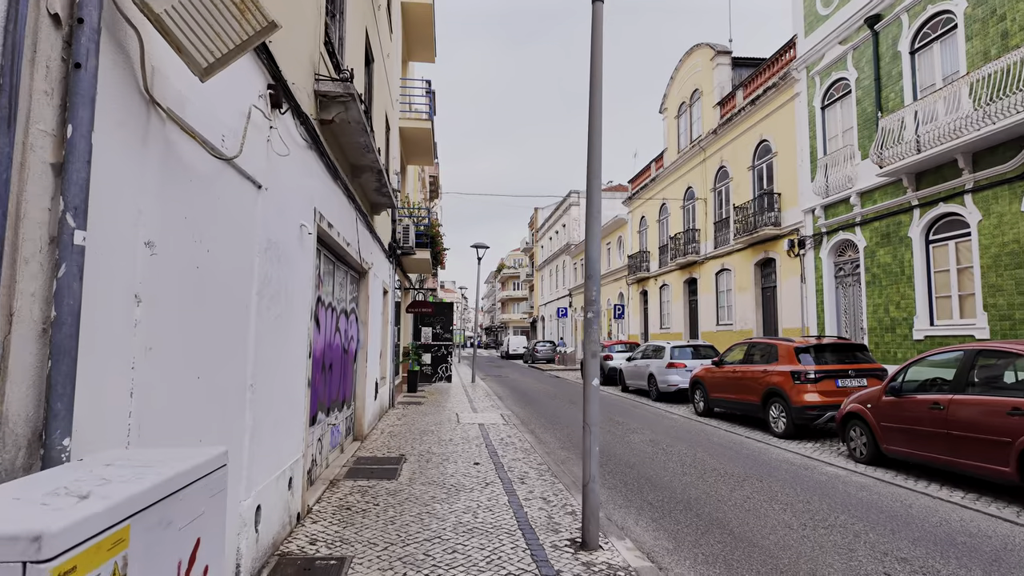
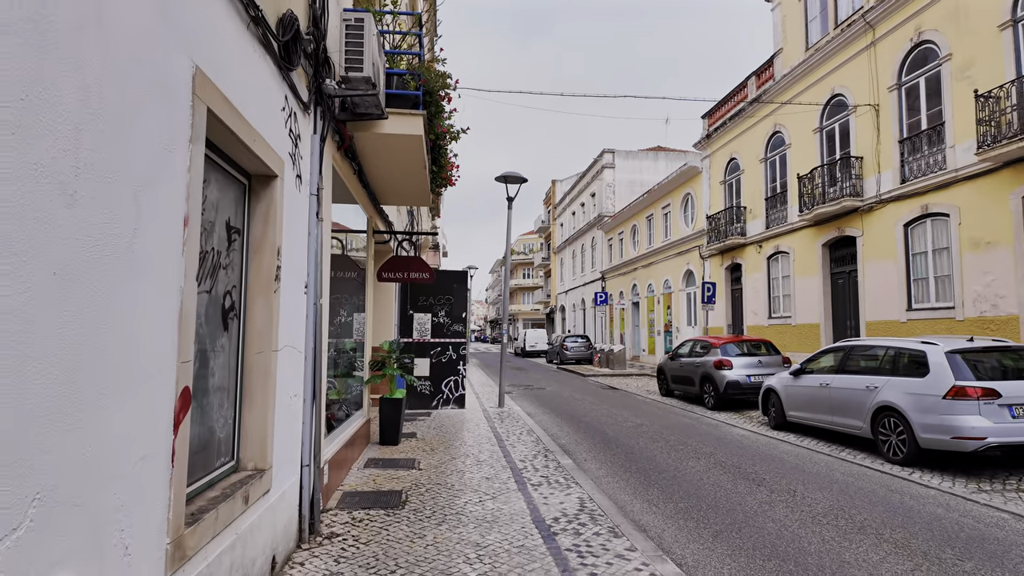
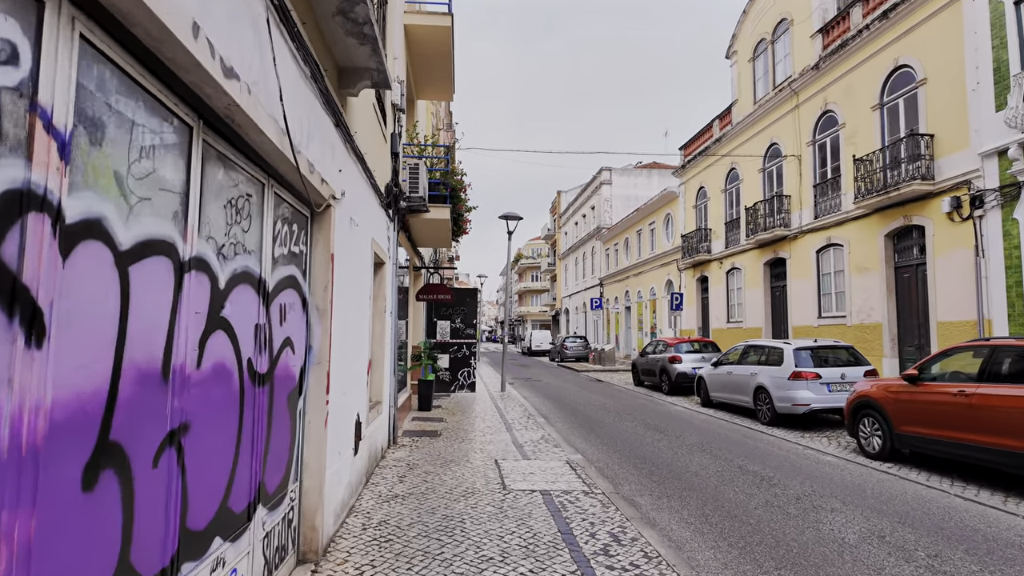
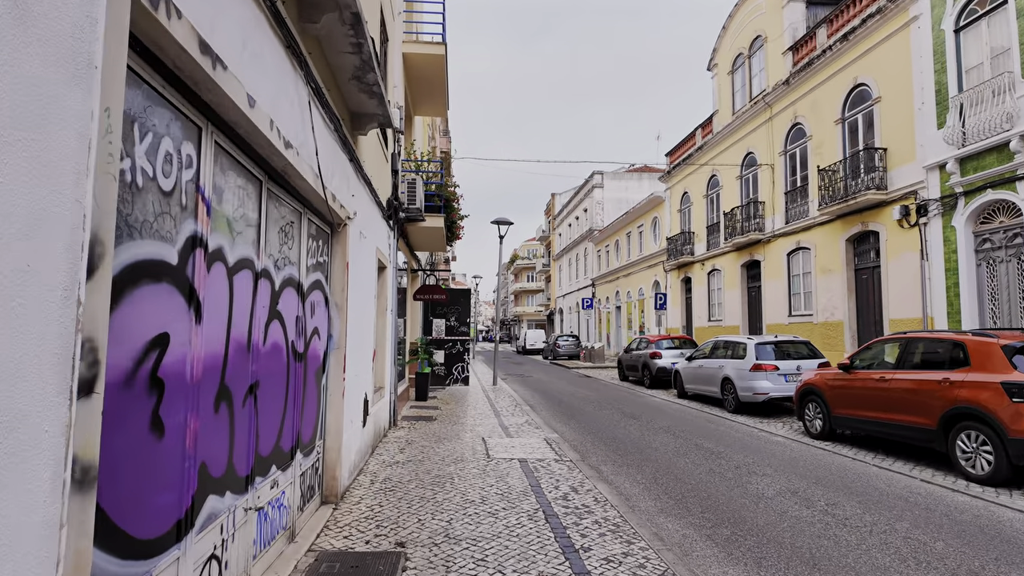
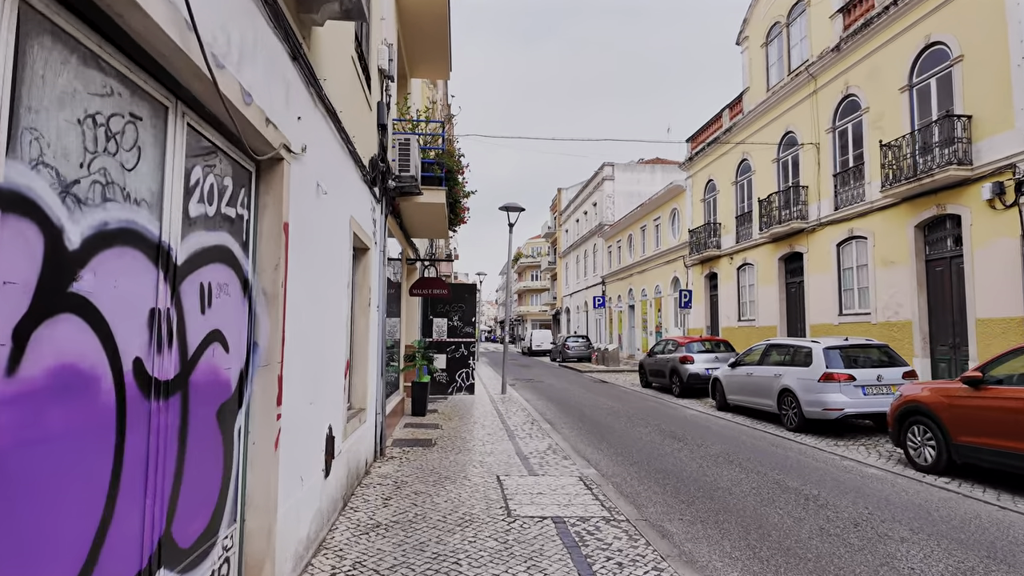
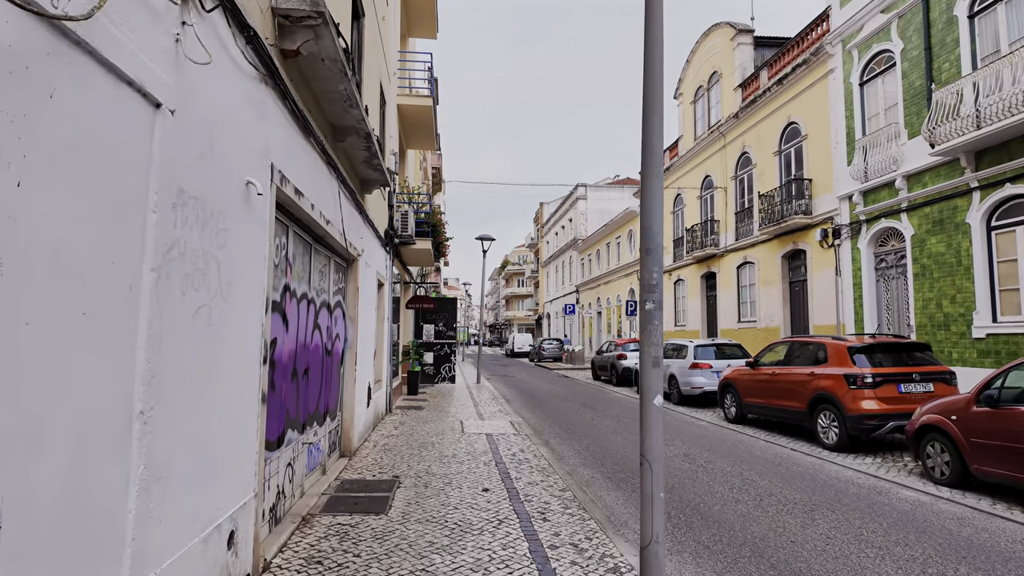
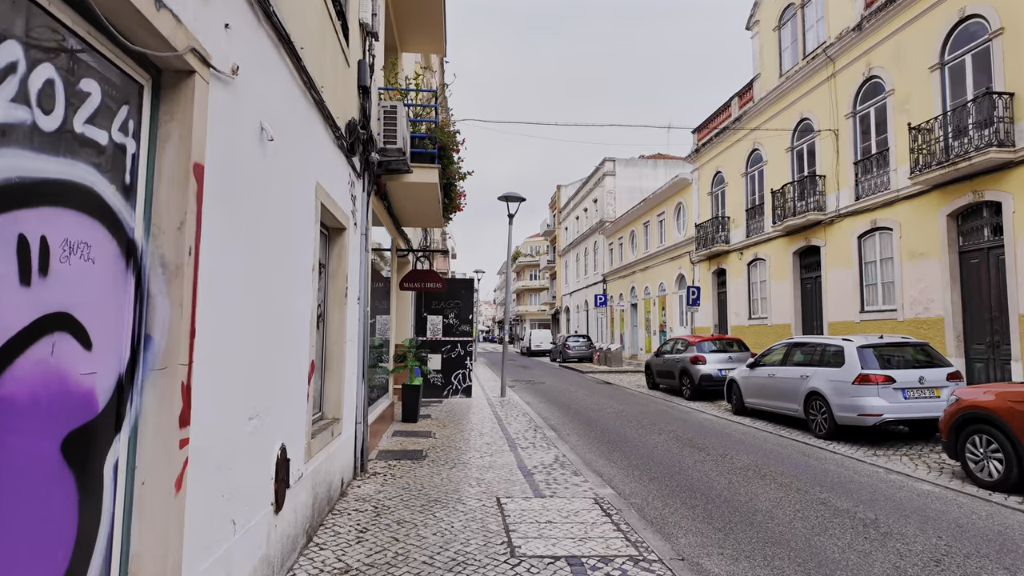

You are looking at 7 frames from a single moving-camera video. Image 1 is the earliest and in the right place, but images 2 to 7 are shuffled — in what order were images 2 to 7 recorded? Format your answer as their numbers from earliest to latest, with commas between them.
6, 4, 3, 5, 7, 2
